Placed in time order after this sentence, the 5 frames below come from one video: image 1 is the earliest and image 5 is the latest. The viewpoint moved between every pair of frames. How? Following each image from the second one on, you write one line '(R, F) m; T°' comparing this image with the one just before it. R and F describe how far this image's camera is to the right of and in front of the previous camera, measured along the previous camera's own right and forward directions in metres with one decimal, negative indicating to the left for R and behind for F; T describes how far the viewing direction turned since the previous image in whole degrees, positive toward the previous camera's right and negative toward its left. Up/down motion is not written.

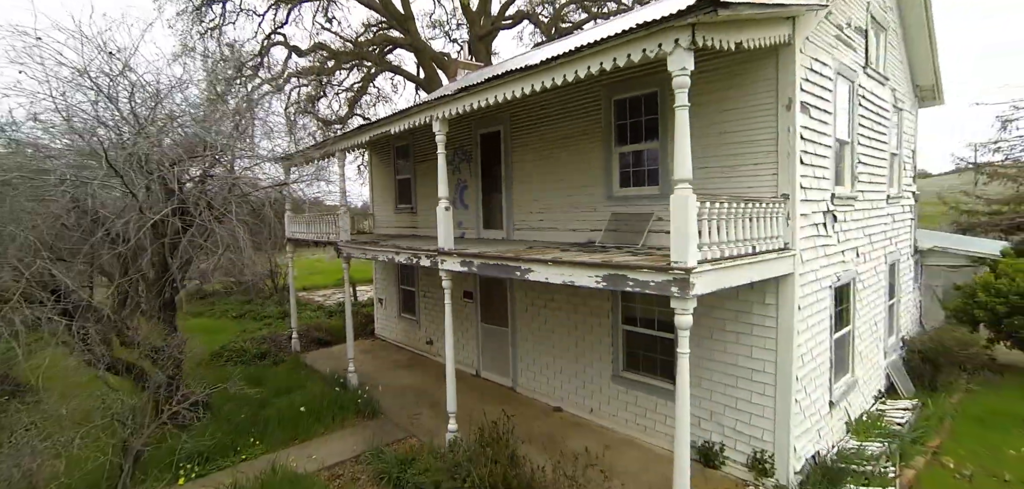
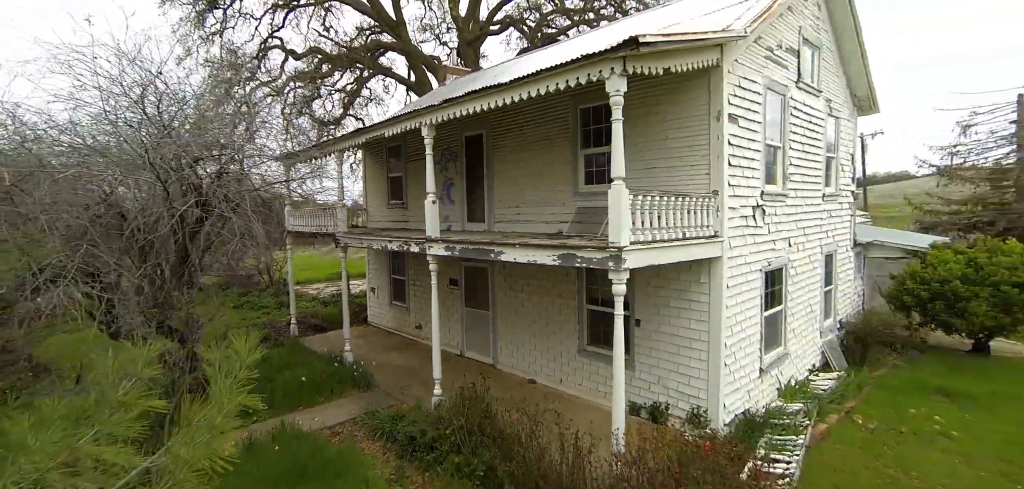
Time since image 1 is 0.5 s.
(+0.2, -1.0) m; +1°
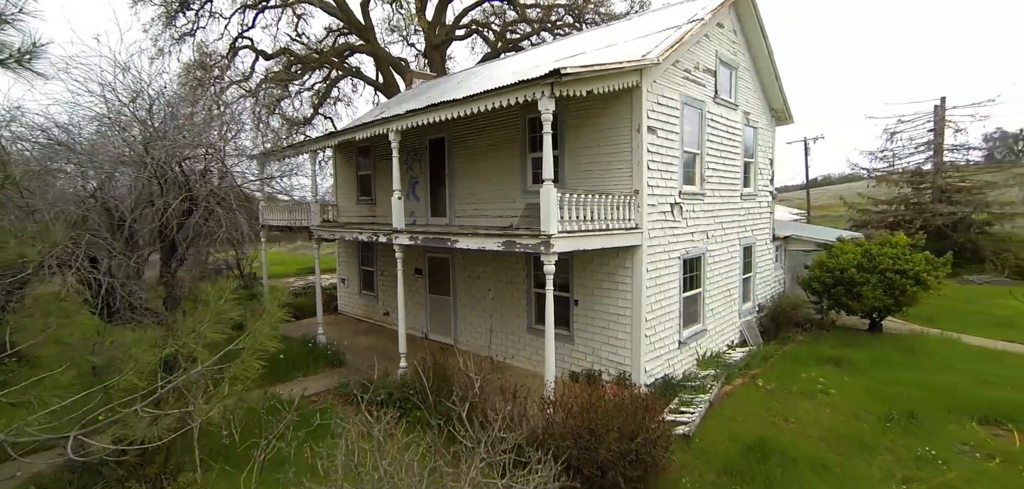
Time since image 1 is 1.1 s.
(+0.2, -1.2) m; +3°
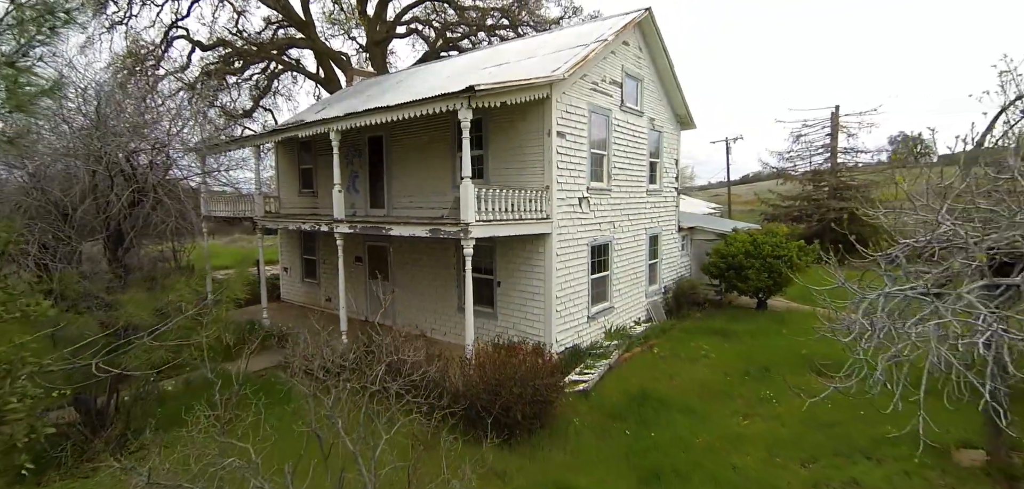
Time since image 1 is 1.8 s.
(+0.3, -1.2) m; +6°
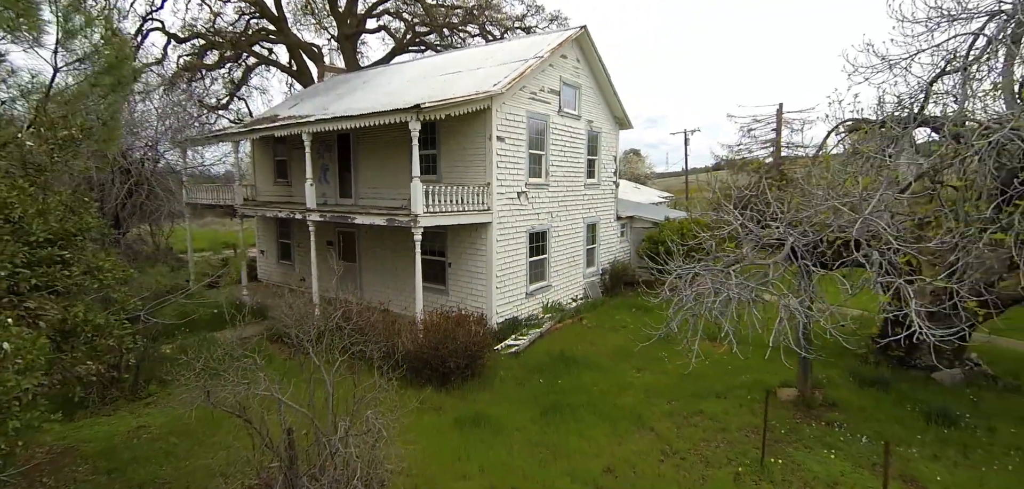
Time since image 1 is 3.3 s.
(+0.6, -1.7) m; +3°
